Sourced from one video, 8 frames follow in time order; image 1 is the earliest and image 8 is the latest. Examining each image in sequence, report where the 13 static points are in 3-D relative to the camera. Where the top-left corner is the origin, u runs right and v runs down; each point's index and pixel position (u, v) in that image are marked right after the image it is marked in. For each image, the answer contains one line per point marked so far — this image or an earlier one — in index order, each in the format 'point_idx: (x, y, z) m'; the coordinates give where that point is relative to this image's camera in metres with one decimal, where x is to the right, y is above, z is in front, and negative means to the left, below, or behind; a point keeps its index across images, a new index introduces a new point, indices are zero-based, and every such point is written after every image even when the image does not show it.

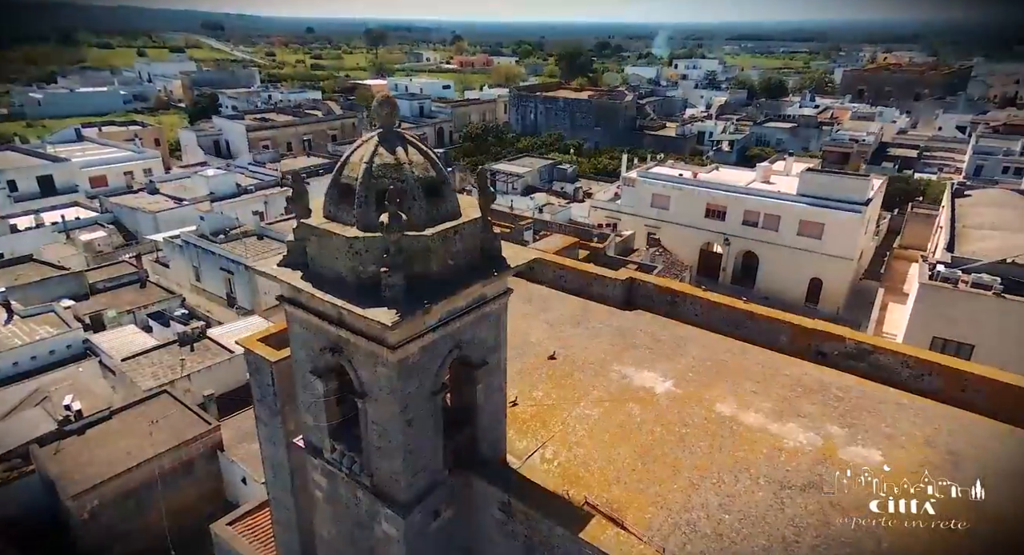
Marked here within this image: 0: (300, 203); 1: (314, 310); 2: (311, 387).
0: (-2.7, +0.9, +8.0) m
1: (-2.6, -0.4, +8.1) m
2: (-2.8, -1.5, +8.7) m
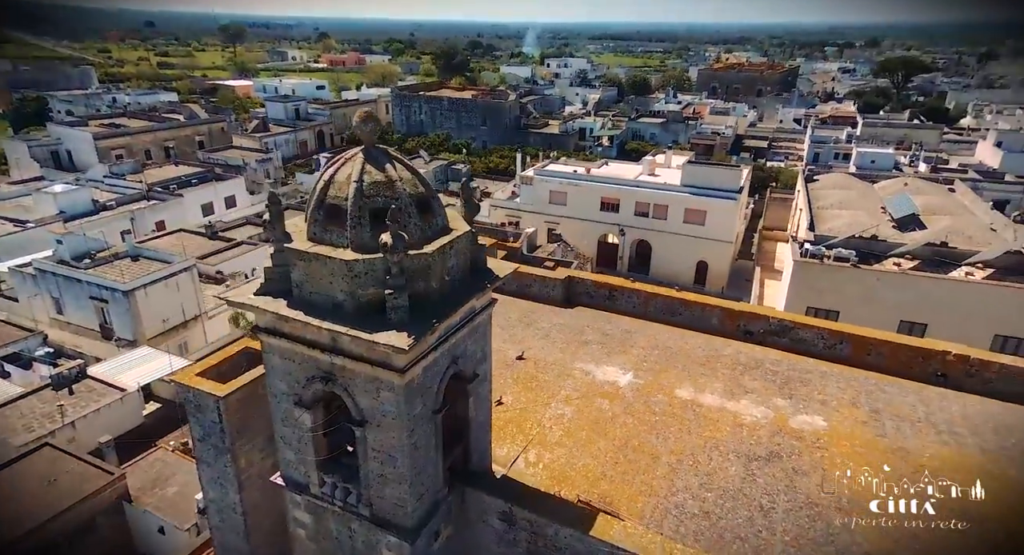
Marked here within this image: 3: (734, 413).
0: (-2.8, +0.6, +7.5) m
1: (-2.6, -0.7, +7.6) m
2: (-2.9, -1.9, +8.3) m
3: (+3.6, -2.2, +10.0) m
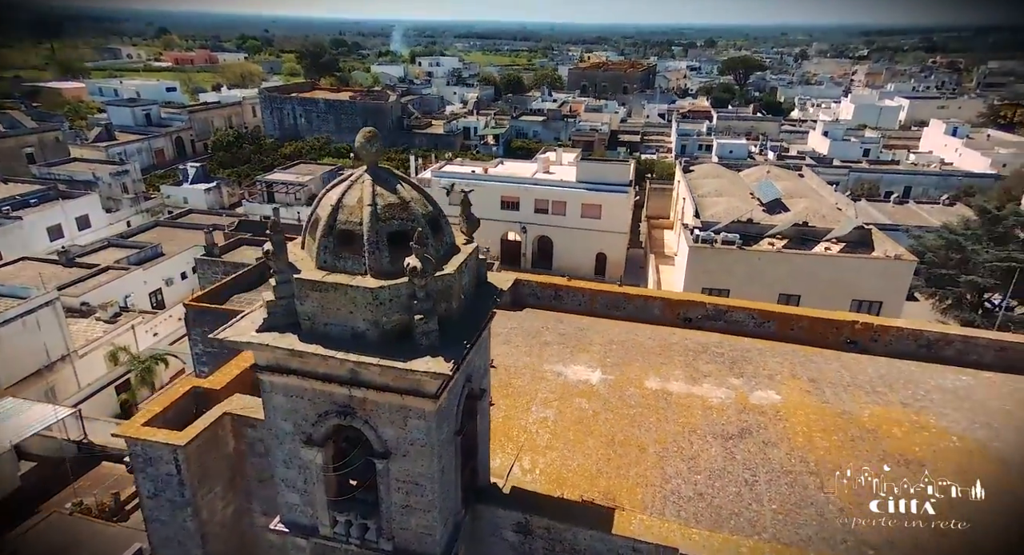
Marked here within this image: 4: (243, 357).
0: (-2.6, +0.2, +7.0) m
1: (-2.3, -1.1, +7.1) m
2: (-2.6, -2.3, +7.7) m
3: (+3.3, -2.1, +10.8) m
4: (-5.0, -1.5, +11.7) m
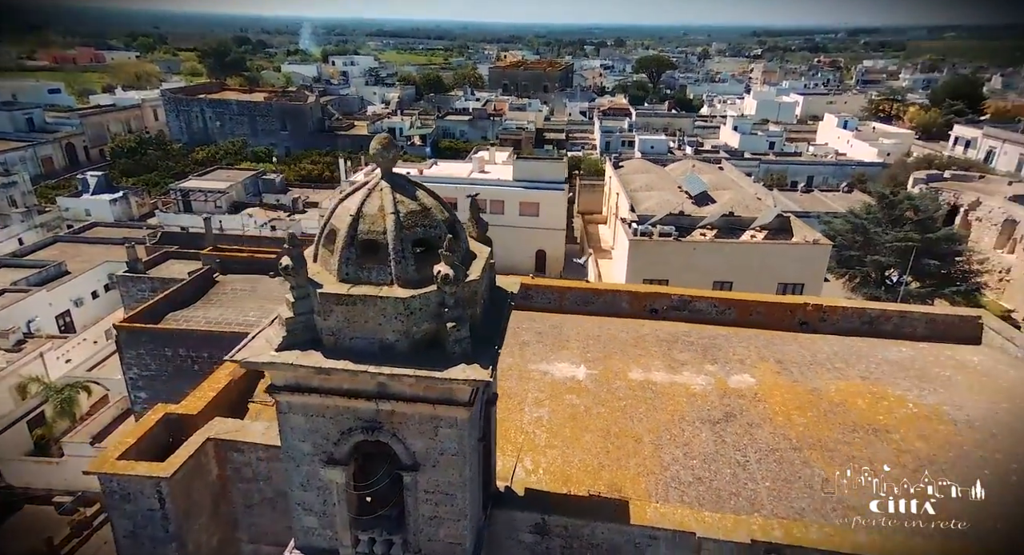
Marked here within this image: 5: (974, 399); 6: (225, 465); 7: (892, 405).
0: (-2.3, +0.1, +6.6) m
1: (-2.0, -1.3, +6.9) m
2: (-2.3, -2.4, +7.4) m
3: (+3.2, -2.0, +11.3) m
4: (-5.3, -1.8, +11.0) m
5: (+8.0, -2.1, +10.7) m
6: (-4.5, -3.0, +9.8) m
7: (+6.6, -2.2, +10.6) m
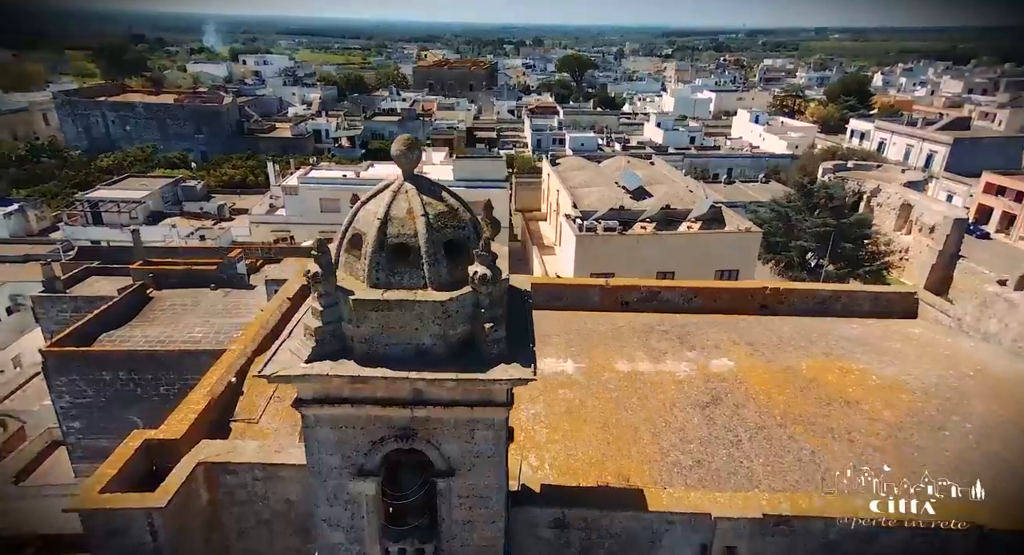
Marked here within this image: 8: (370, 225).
0: (-1.9, 0.0, +6.4) m
1: (-1.6, -1.3, +6.6) m
2: (-1.9, -2.5, +7.1) m
3: (+3.0, -1.8, +11.7) m
4: (-5.3, -2.0, +10.3) m
5: (+7.9, -1.7, +11.7) m
6: (-4.4, -3.2, +9.2) m
7: (+6.4, -1.9, +11.5) m
8: (-1.5, +0.6, +6.6) m
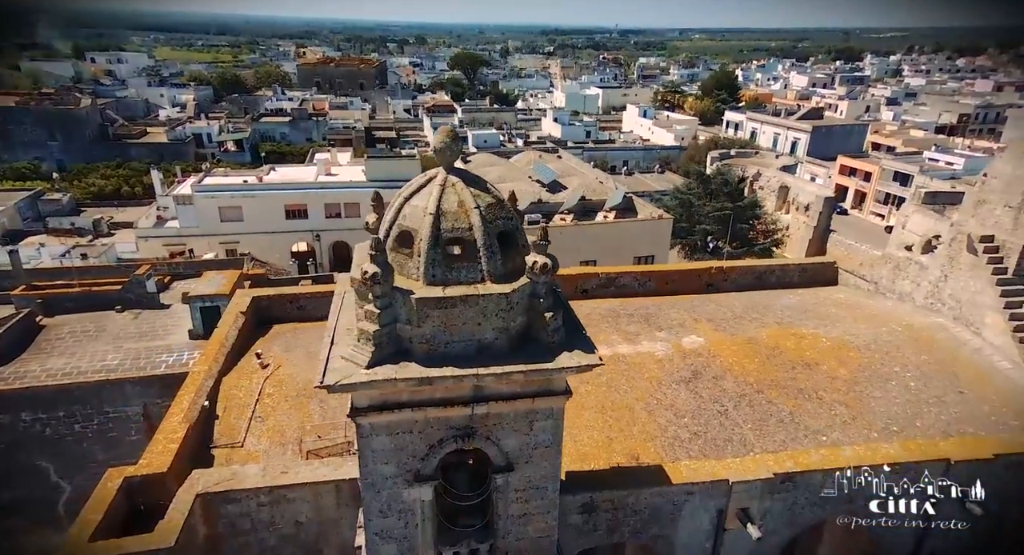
0: (-1.2, 0.0, +6.0) m
1: (-0.9, -1.3, +6.4) m
2: (-1.2, -2.5, +6.8) m
3: (+2.7, -1.5, +12.2) m
4: (-5.2, -2.2, +9.3) m
5: (+7.5, -1.1, +13.2) m
6: (-4.0, -3.3, +8.4) m
7: (+6.1, -1.3, +12.6) m
8: (-0.9, +0.6, +6.3) m
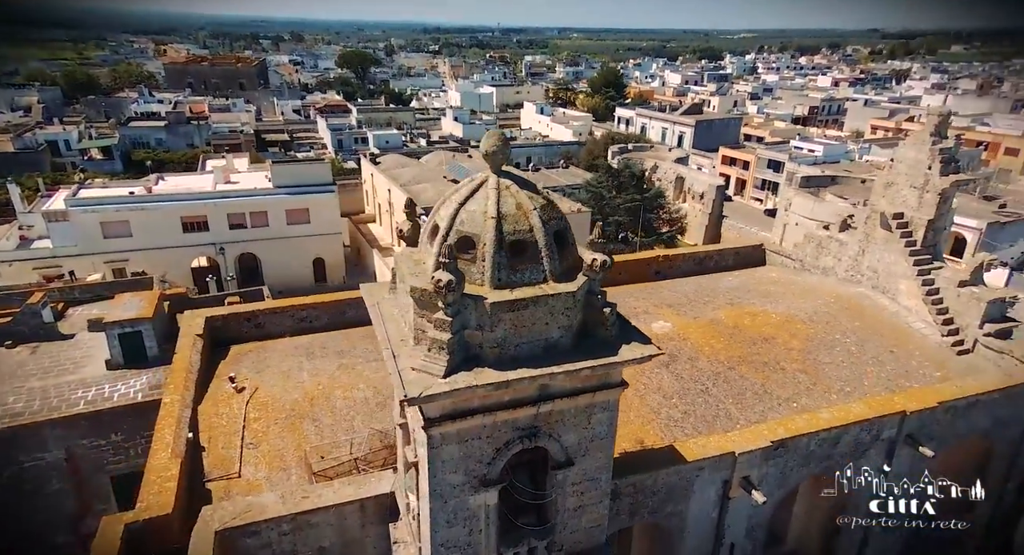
0: (-0.5, -0.1, +5.9) m
1: (-0.1, -1.3, +6.3) m
2: (-0.5, -2.5, +6.7) m
3: (+2.3, -1.3, +12.7) m
4: (-4.9, -2.6, +8.4) m
5: (+6.8, -0.6, +14.5) m
6: (-3.4, -3.6, +7.8) m
7: (+5.6, -0.9, +13.8) m
8: (-0.3, +0.5, +6.2) m
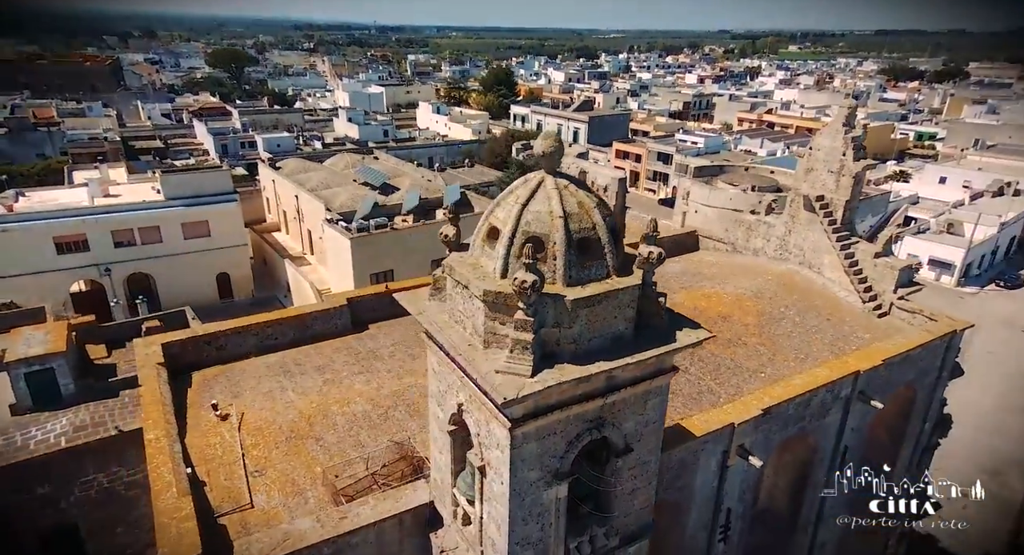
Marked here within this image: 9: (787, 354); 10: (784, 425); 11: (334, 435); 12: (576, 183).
0: (+0.3, -0.1, +6.0) m
1: (+0.7, -1.3, +6.4) m
2: (+0.4, -2.5, +6.7) m
3: (+1.8, -1.1, +13.2) m
4: (-4.3, -2.9, +7.6) m
5: (+5.9, -0.1, +15.8) m
6: (-2.7, -3.8, +7.2) m
7: (+4.8, -0.5, +14.8) m
8: (+0.4, +0.6, +6.3) m
9: (+5.8, -1.6, +13.0) m
10: (+5.0, -2.7, +11.3) m
11: (-2.8, -2.5, +9.7) m
12: (+0.7, +1.1, +6.8) m
